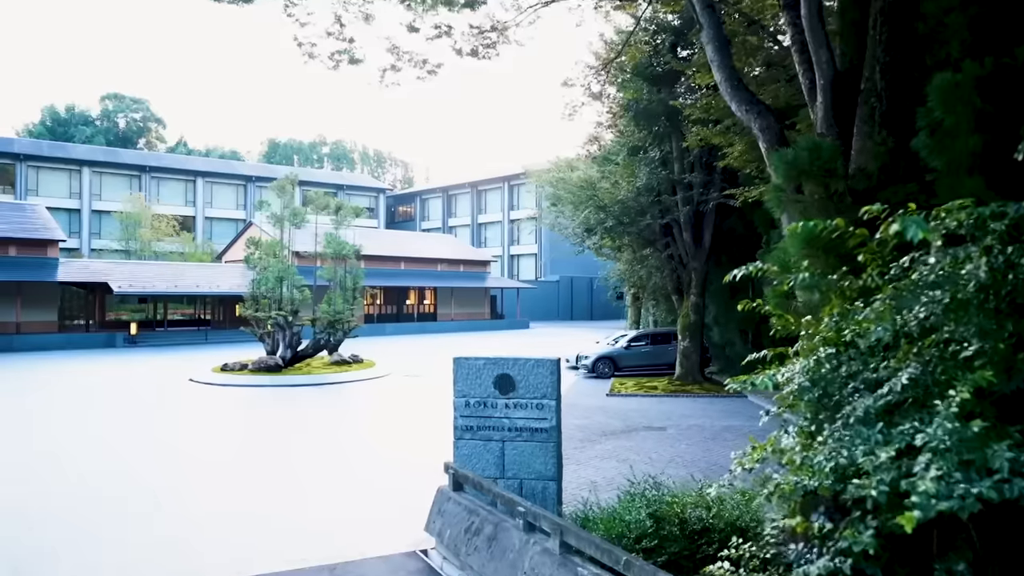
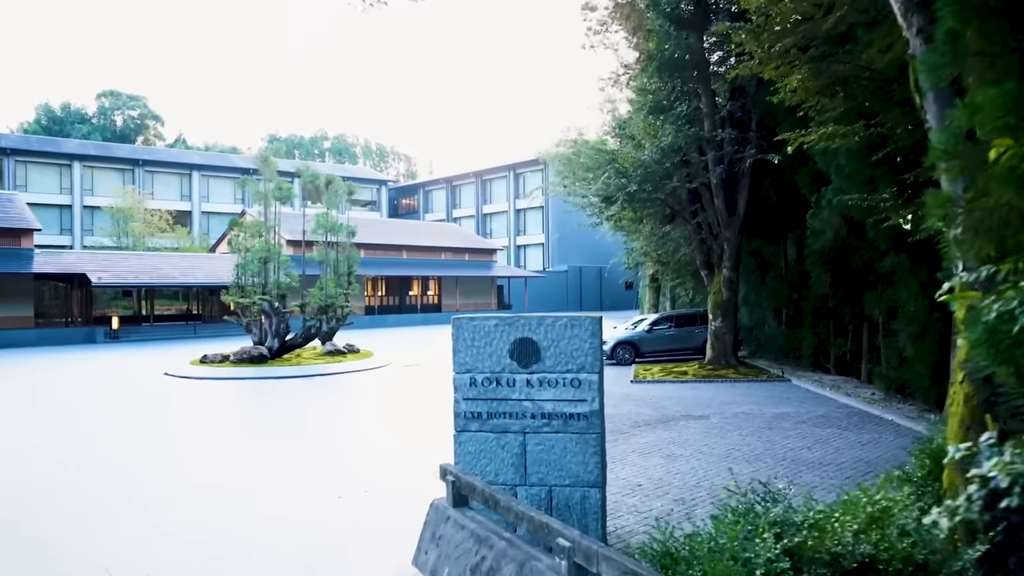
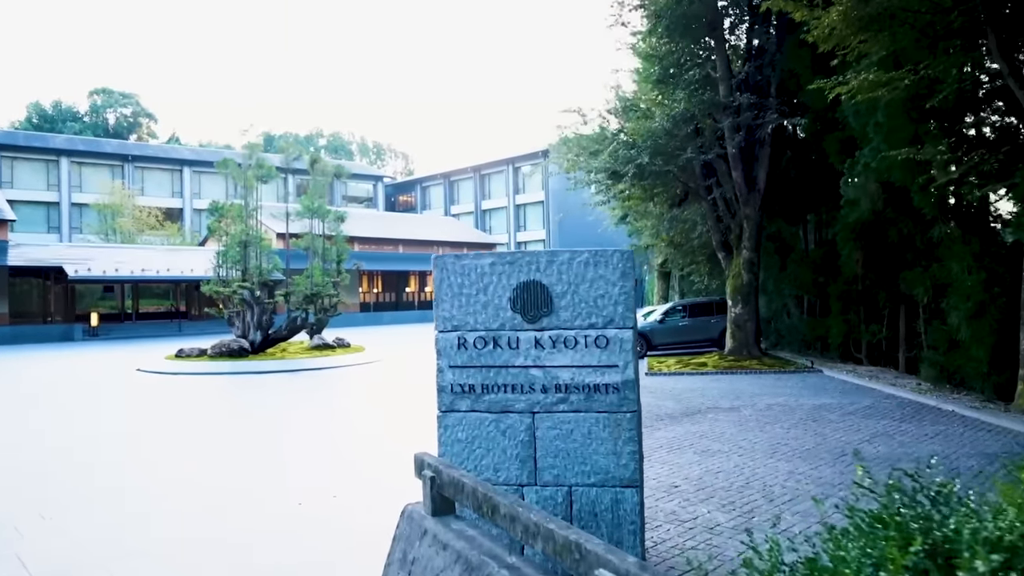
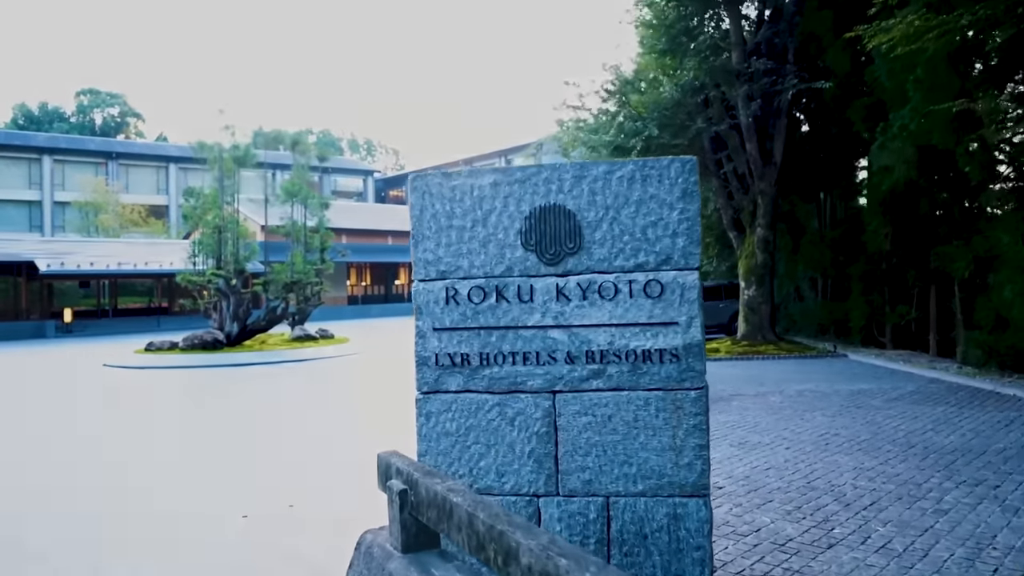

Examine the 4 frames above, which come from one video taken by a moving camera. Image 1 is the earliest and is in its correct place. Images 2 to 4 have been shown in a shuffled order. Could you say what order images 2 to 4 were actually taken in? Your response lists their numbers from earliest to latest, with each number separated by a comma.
2, 3, 4
